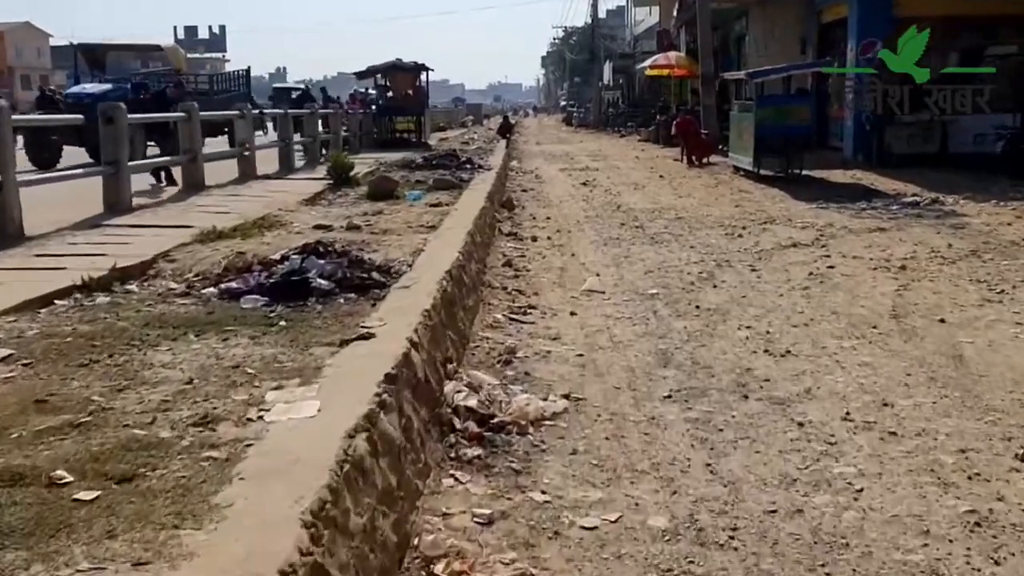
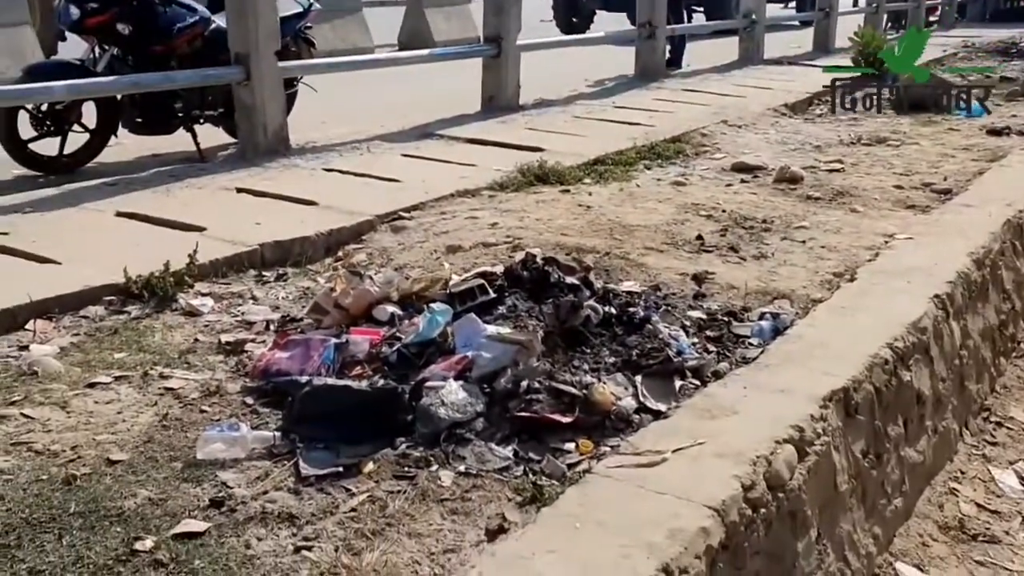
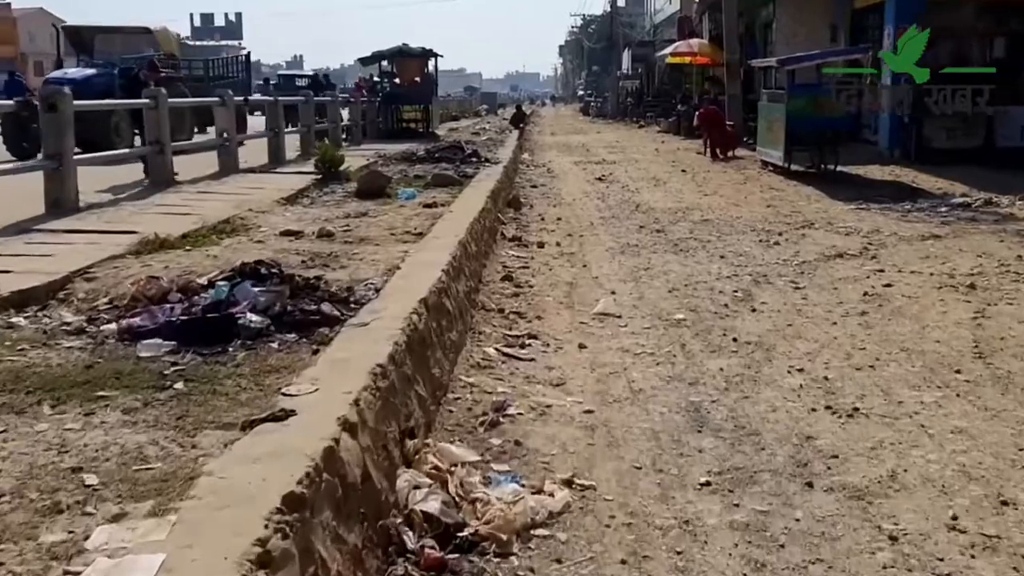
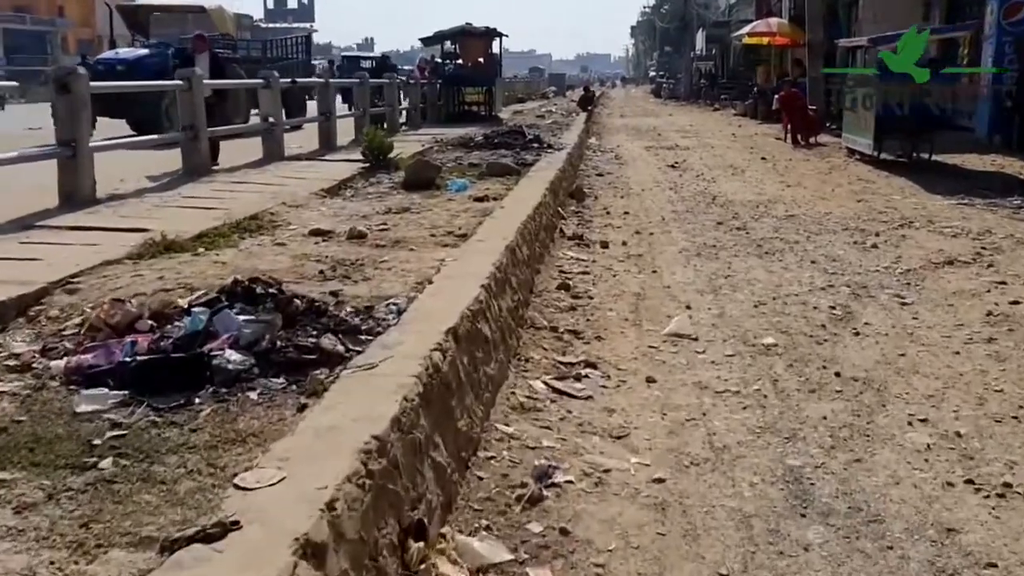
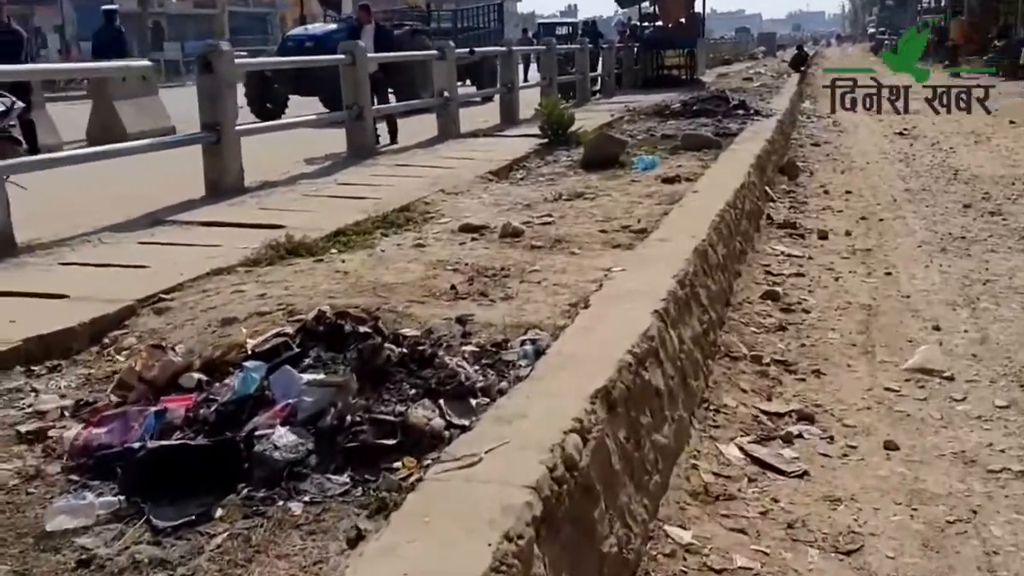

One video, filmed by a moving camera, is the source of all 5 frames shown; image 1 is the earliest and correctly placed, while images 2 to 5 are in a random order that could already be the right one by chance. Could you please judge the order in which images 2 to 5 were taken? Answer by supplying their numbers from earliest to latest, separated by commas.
3, 4, 5, 2
